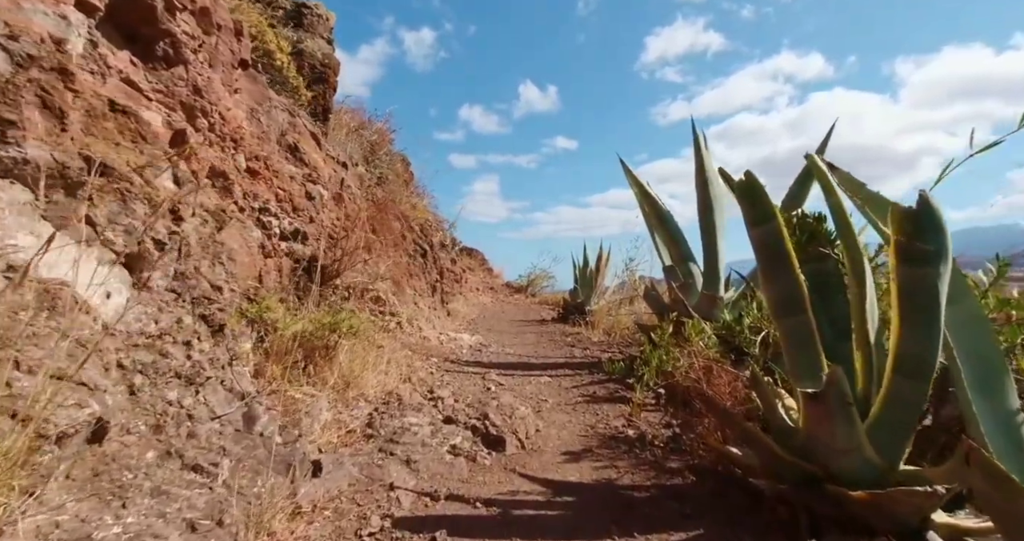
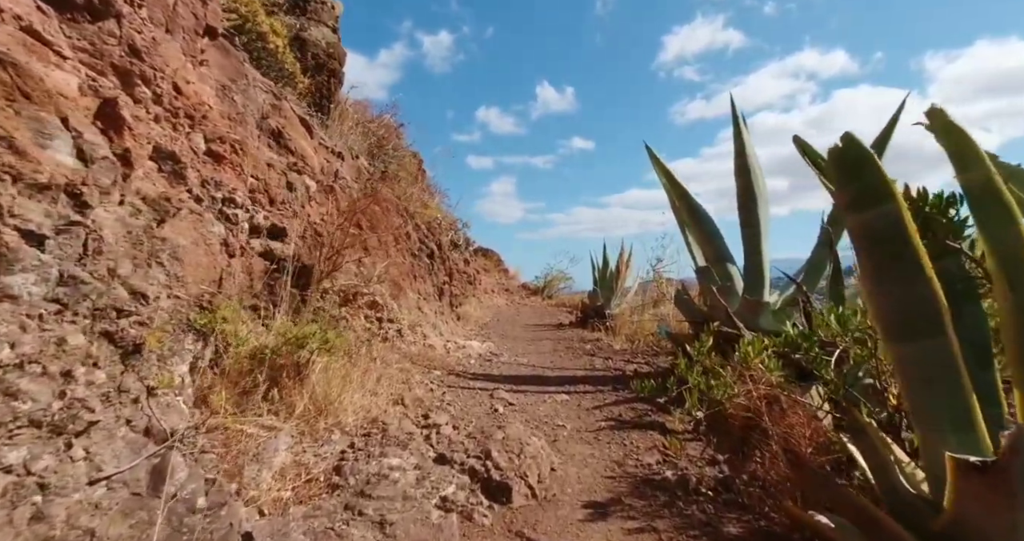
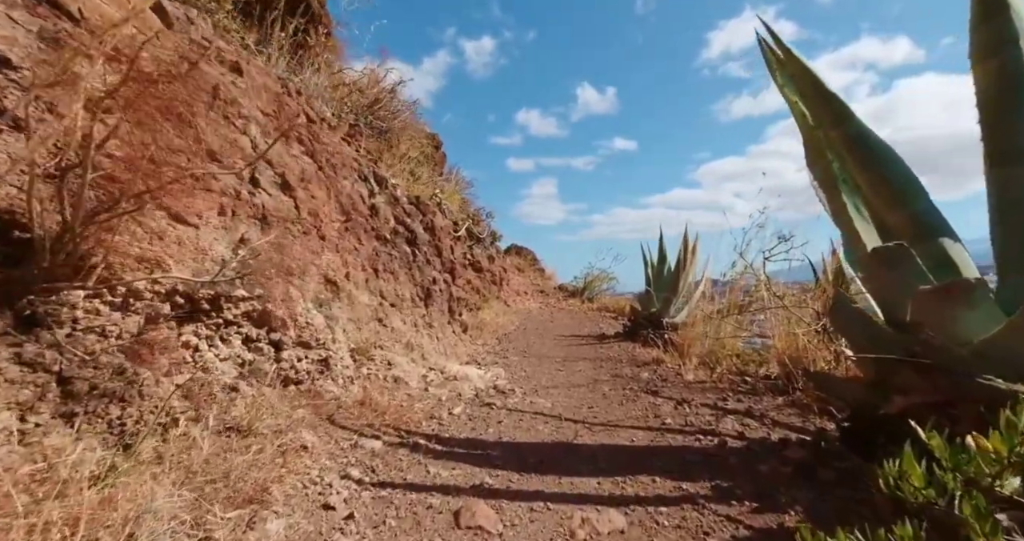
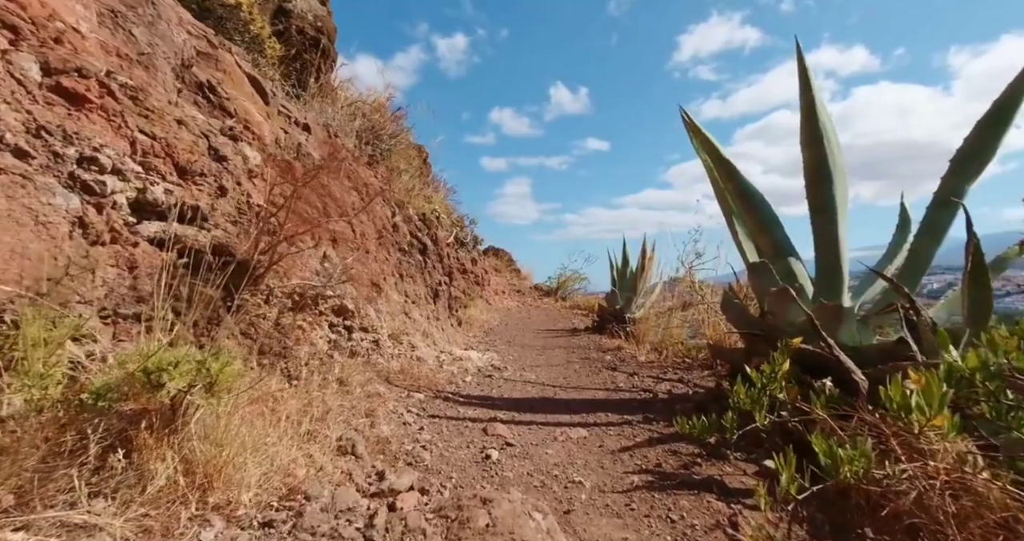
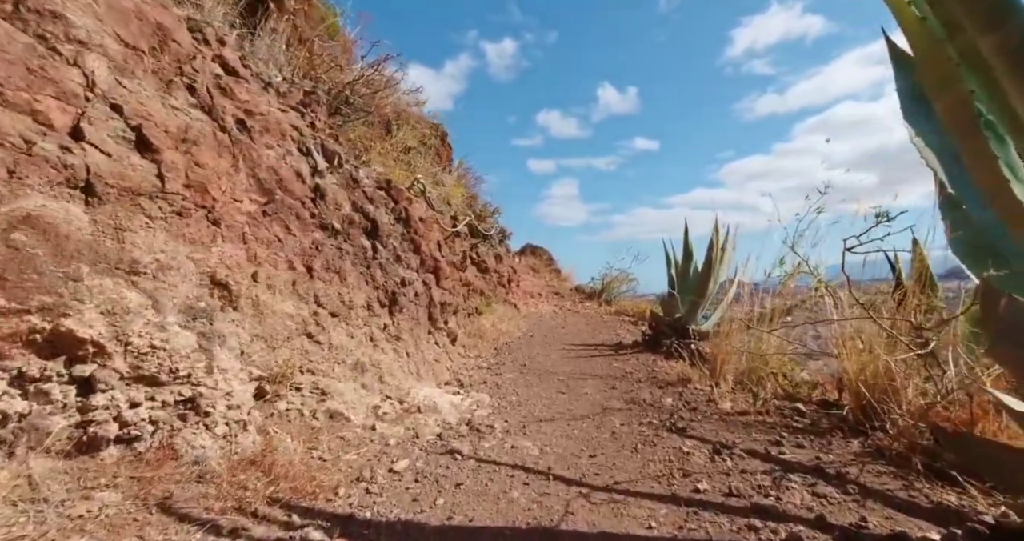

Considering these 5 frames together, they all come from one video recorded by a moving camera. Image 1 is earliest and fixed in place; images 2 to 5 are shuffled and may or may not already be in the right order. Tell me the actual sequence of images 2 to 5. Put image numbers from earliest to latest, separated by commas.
2, 4, 3, 5
